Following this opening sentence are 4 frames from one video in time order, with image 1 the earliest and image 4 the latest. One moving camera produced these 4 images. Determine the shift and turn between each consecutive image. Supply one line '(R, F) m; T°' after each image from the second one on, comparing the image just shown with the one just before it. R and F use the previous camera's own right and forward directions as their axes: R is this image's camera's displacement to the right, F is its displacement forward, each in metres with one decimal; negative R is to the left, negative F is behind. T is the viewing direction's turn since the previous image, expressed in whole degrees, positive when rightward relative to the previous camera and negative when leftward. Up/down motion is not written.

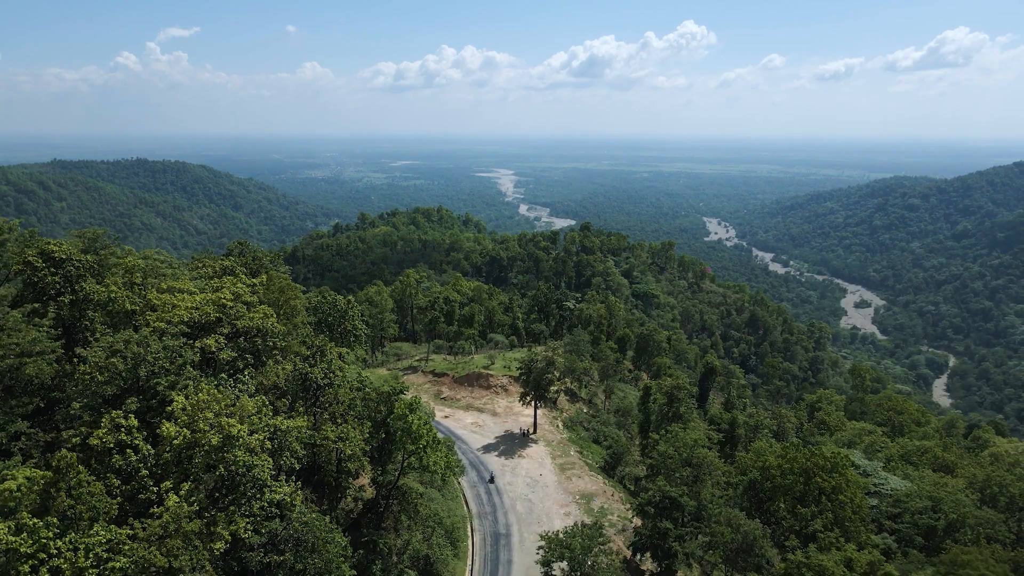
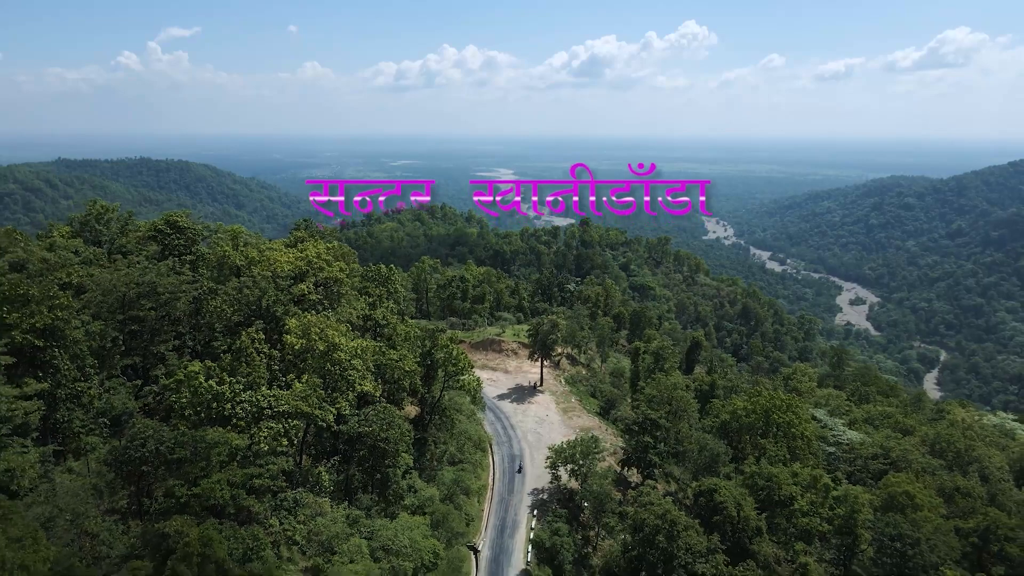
(-0.5, -5.4) m; 0°
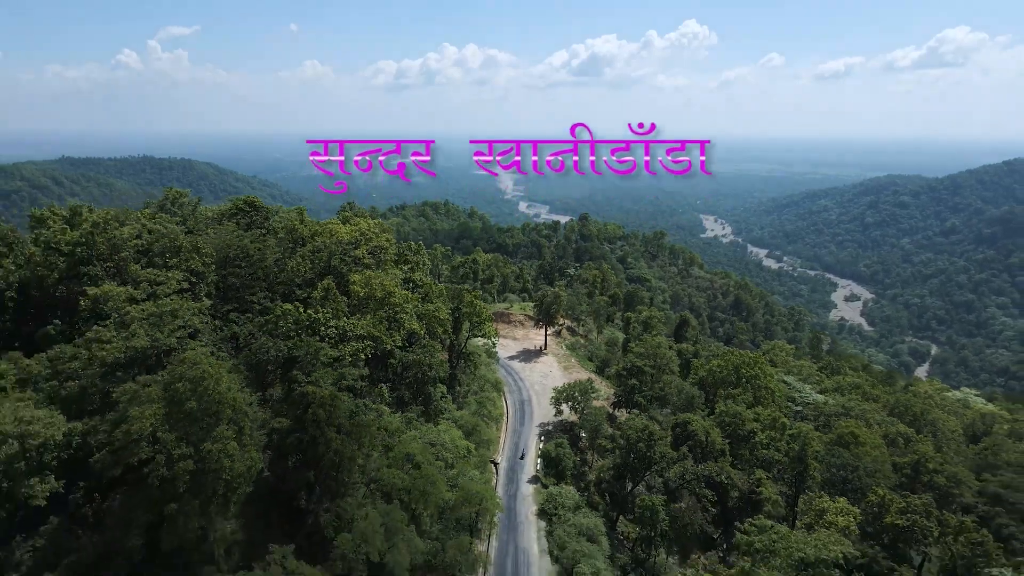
(-0.5, -5.5) m; 0°
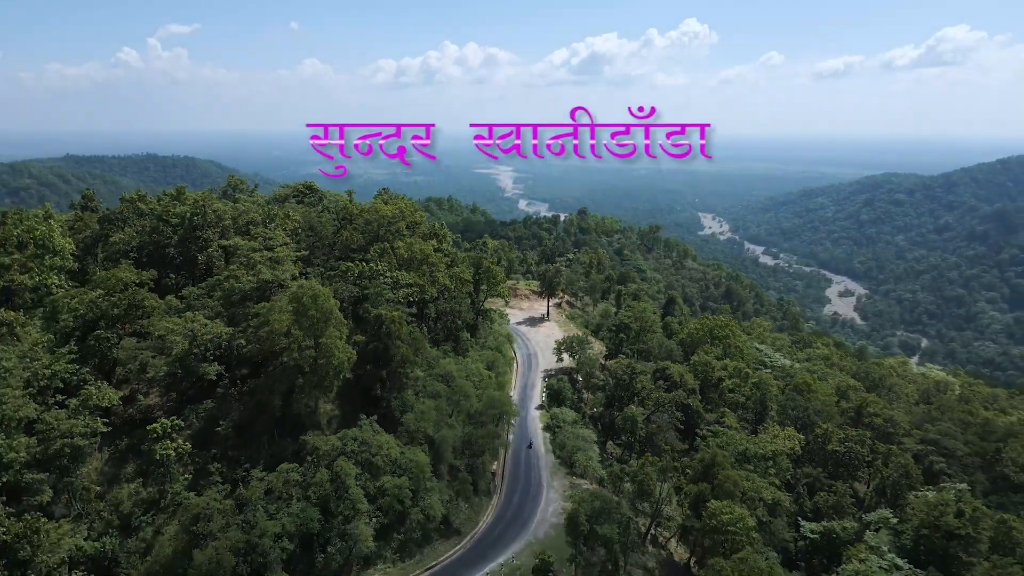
(-0.5, -6.5) m; 0°
